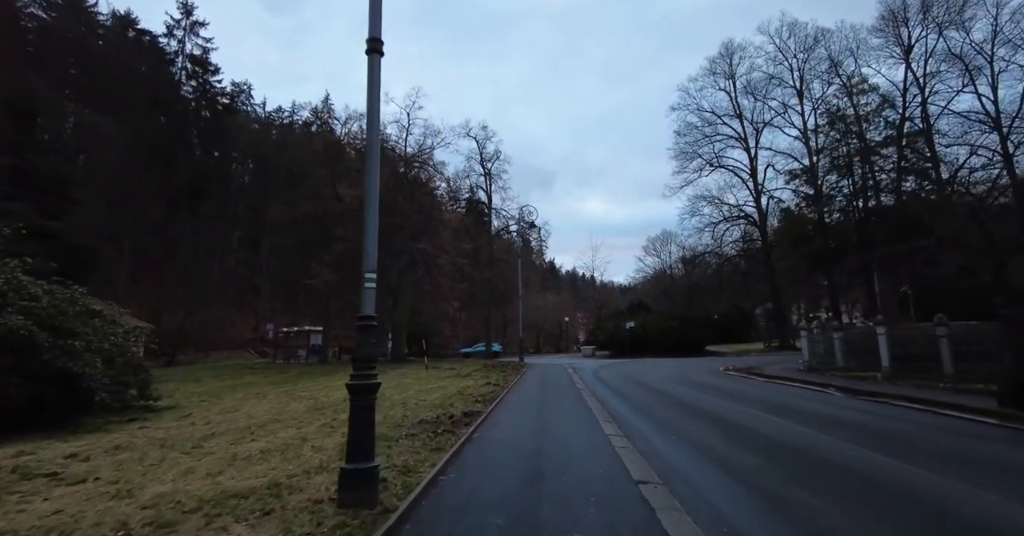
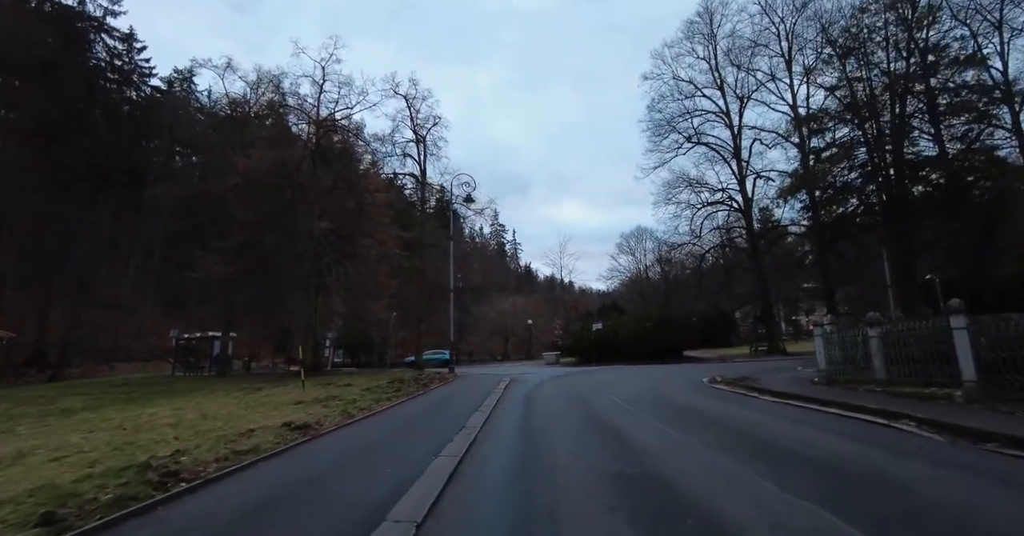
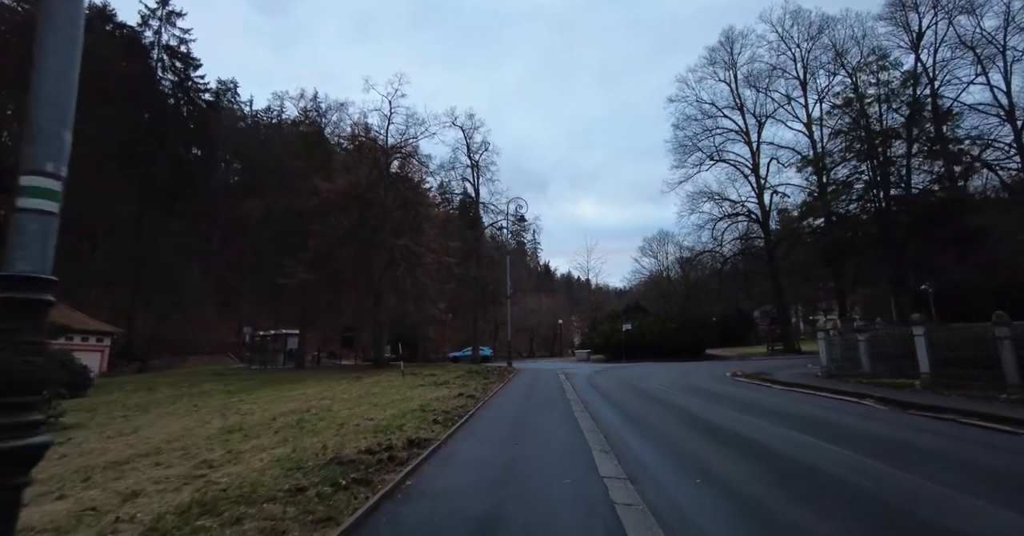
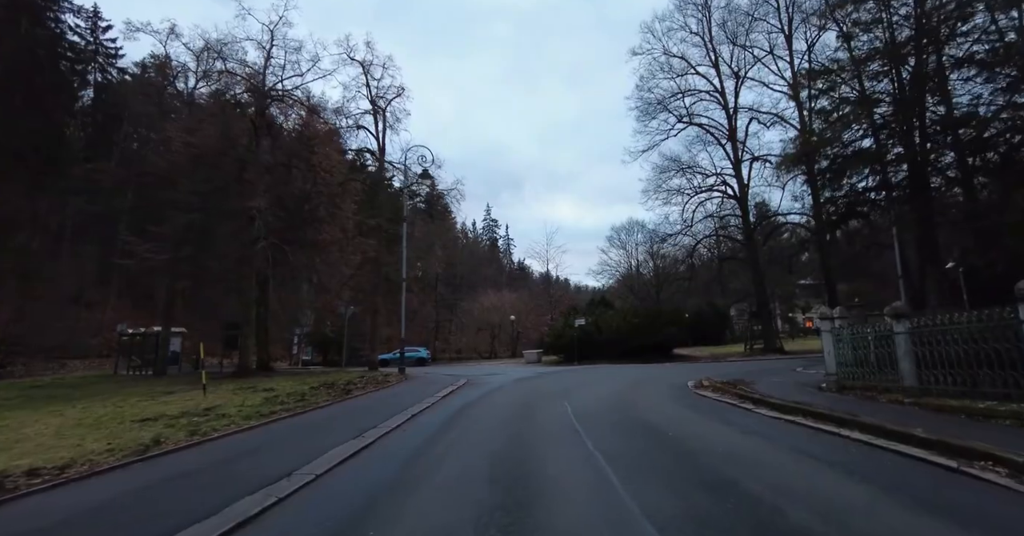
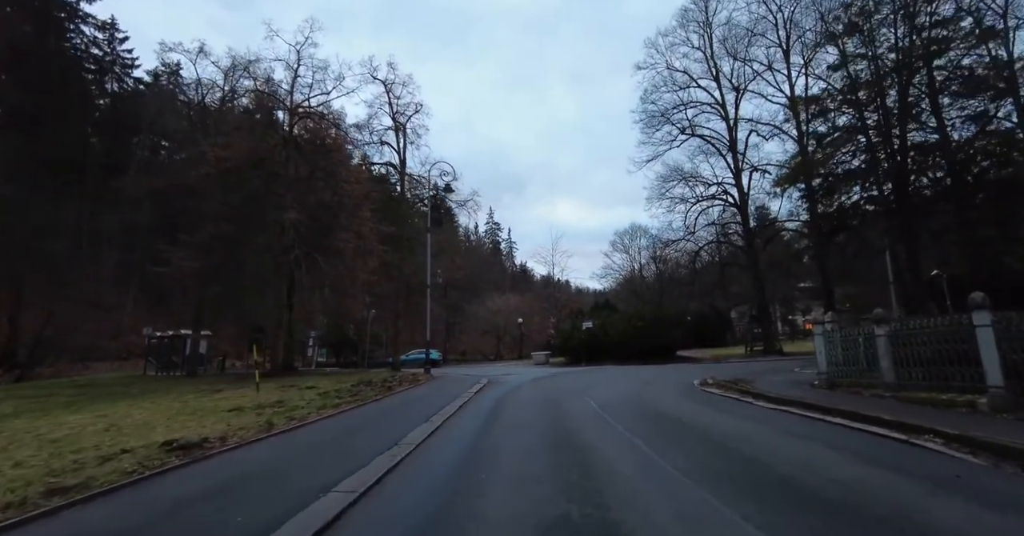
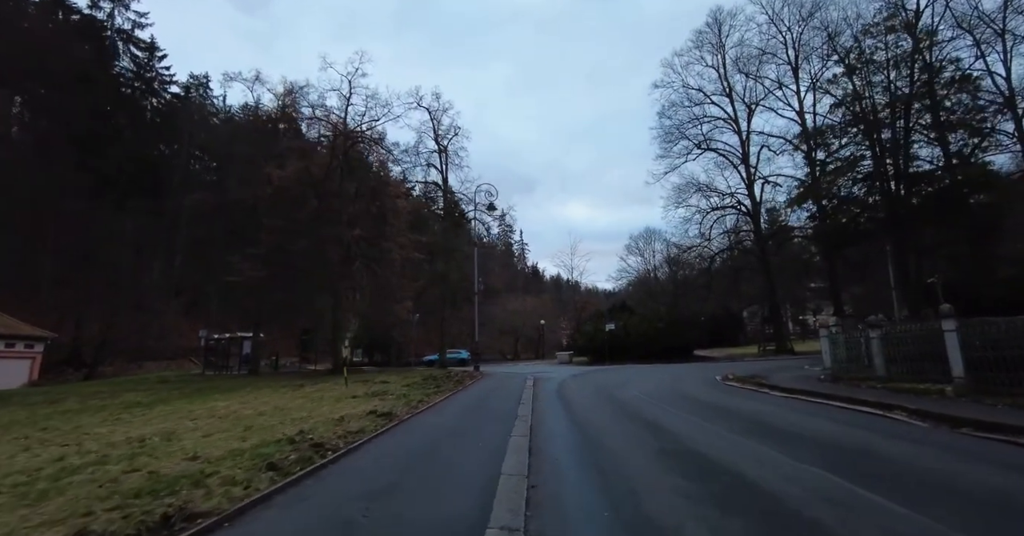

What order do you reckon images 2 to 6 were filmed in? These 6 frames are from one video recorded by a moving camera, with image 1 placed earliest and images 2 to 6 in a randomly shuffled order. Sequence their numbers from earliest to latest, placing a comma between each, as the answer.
3, 6, 2, 5, 4
